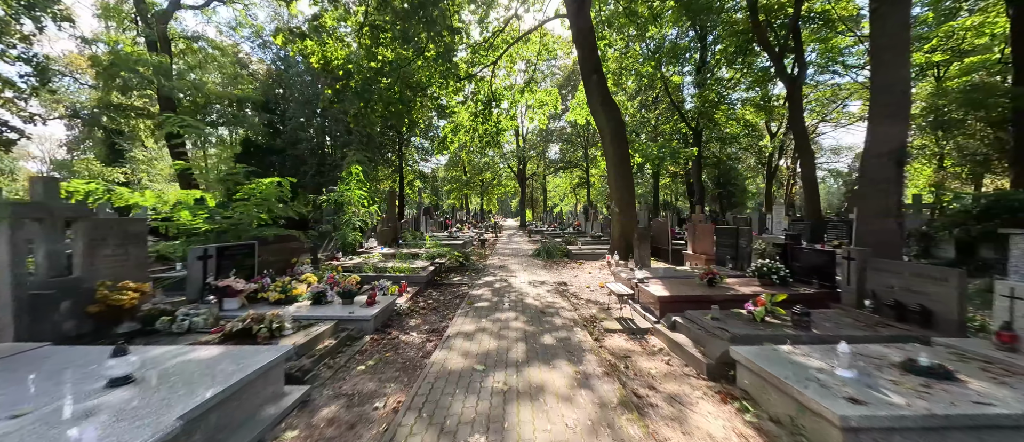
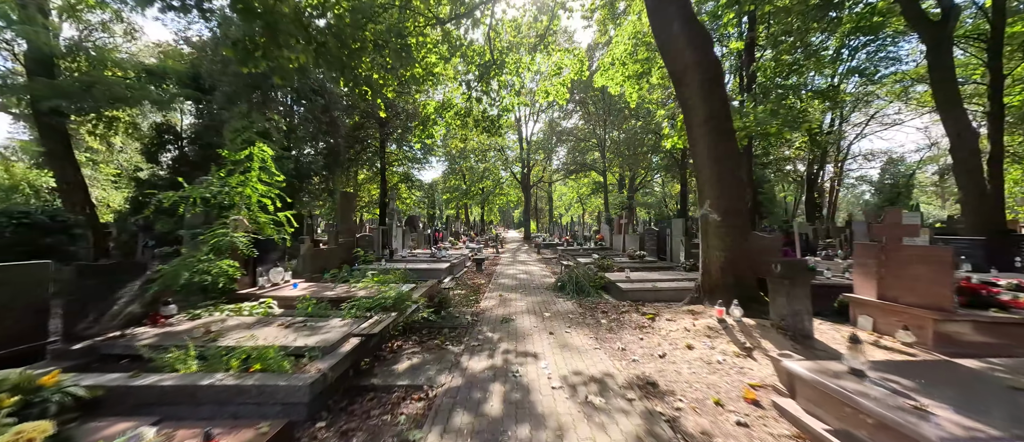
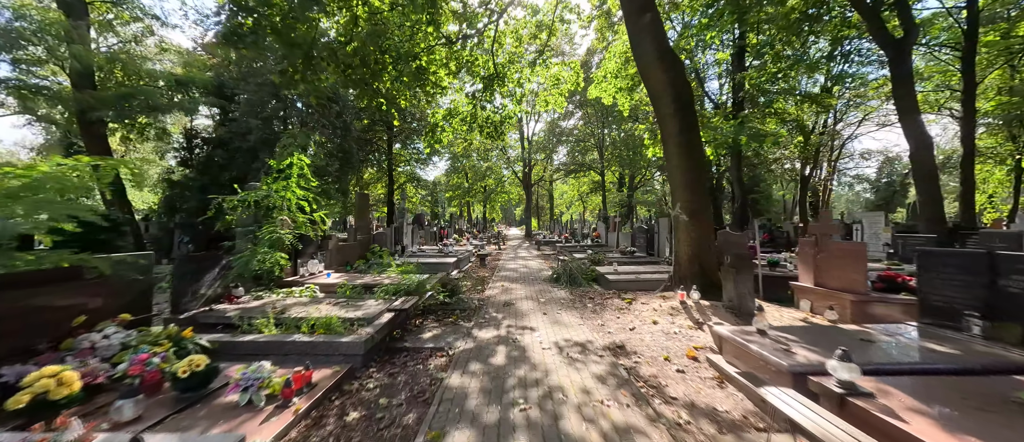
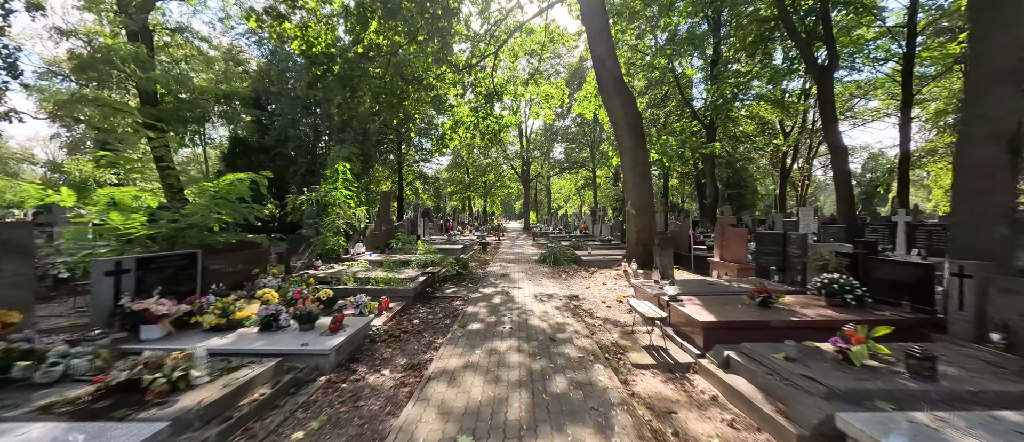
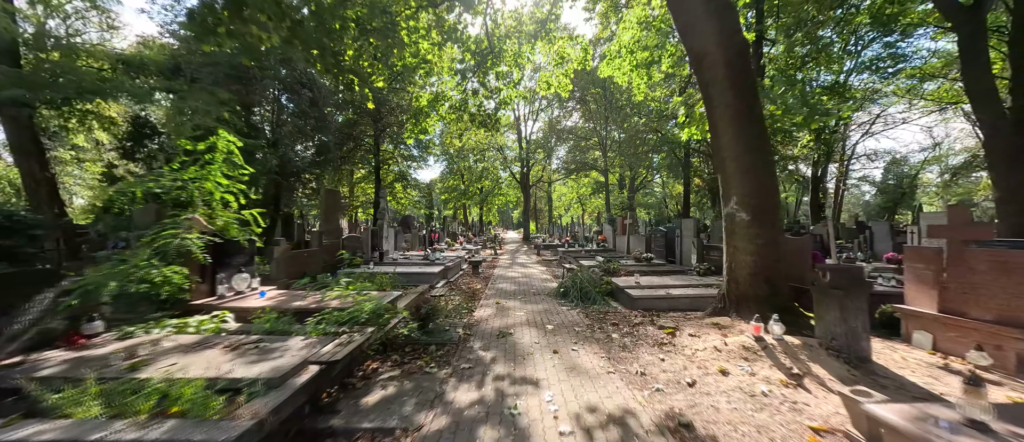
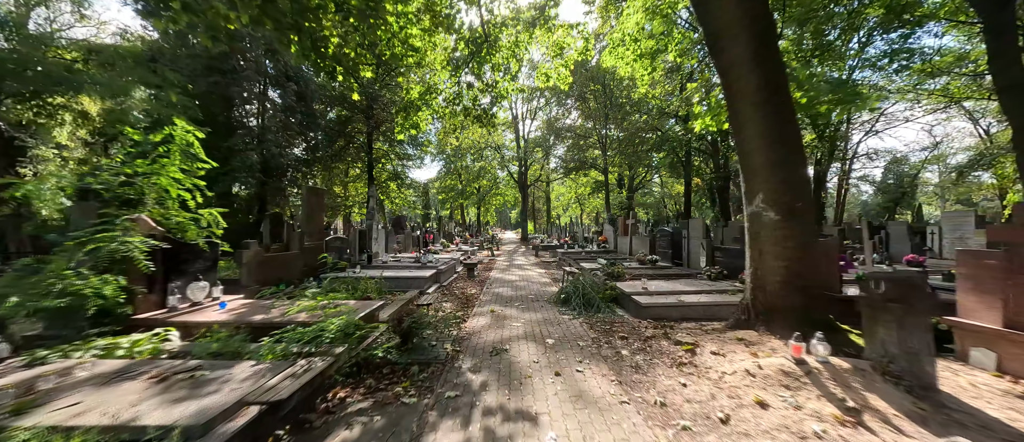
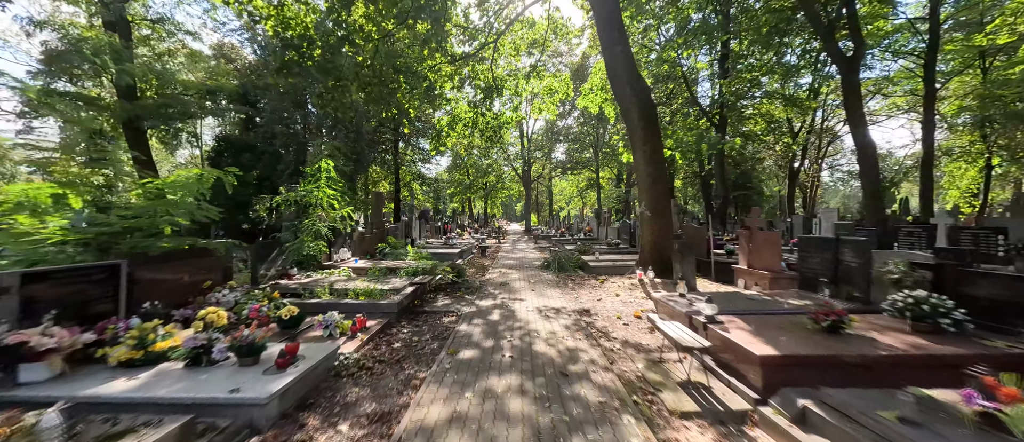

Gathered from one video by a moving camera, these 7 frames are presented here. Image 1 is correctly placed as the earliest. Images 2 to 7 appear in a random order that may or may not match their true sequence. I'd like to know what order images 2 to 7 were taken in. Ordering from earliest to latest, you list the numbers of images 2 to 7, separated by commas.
4, 7, 3, 2, 5, 6
